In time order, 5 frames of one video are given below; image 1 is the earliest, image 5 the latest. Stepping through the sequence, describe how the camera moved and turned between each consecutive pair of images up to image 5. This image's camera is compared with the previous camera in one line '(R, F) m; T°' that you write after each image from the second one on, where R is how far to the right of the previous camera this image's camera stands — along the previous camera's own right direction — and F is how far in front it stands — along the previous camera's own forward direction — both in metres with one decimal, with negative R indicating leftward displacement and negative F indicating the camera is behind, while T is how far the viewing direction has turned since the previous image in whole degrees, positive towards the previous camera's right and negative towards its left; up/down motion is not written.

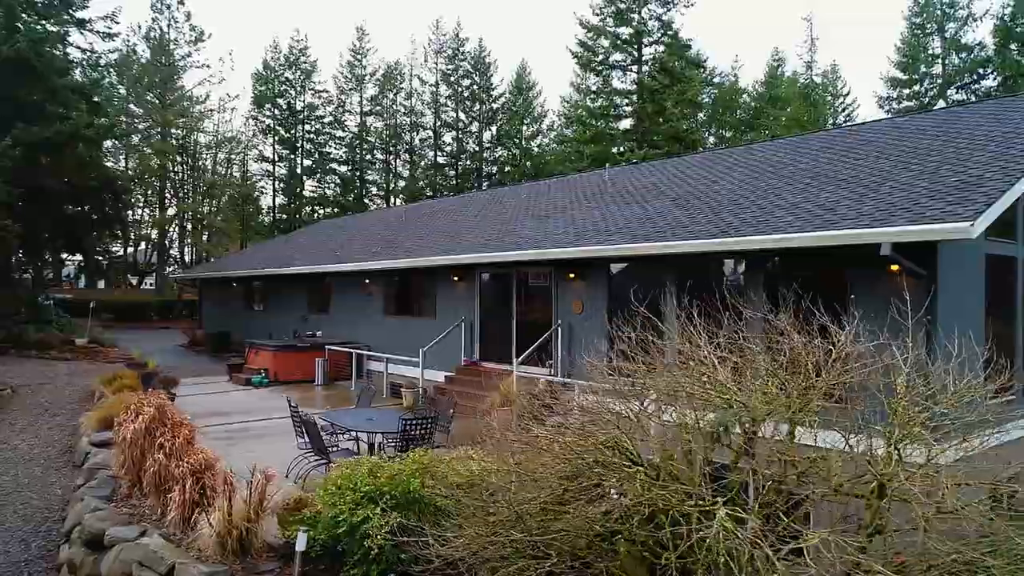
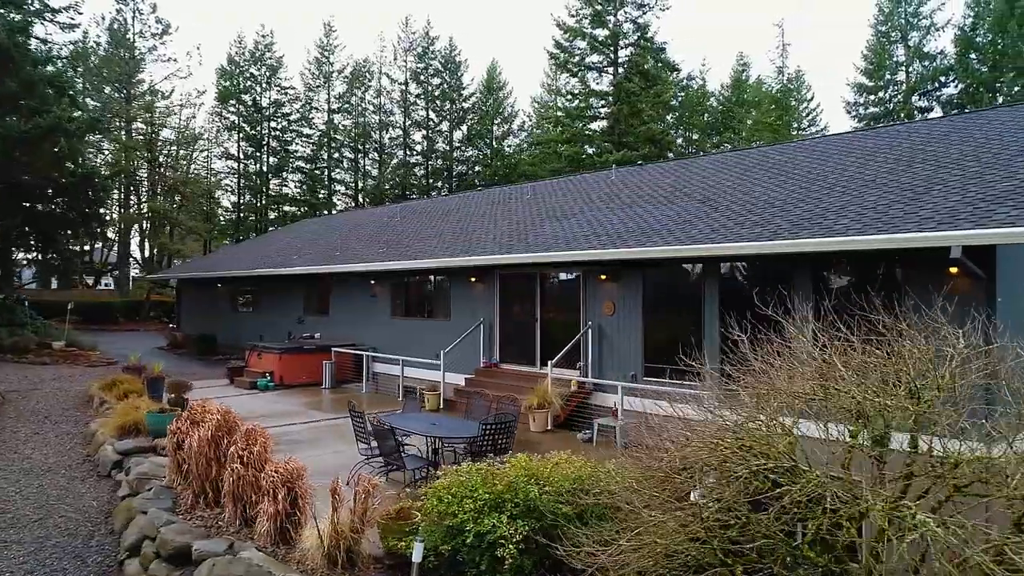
(-1.0, +0.1) m; +3°
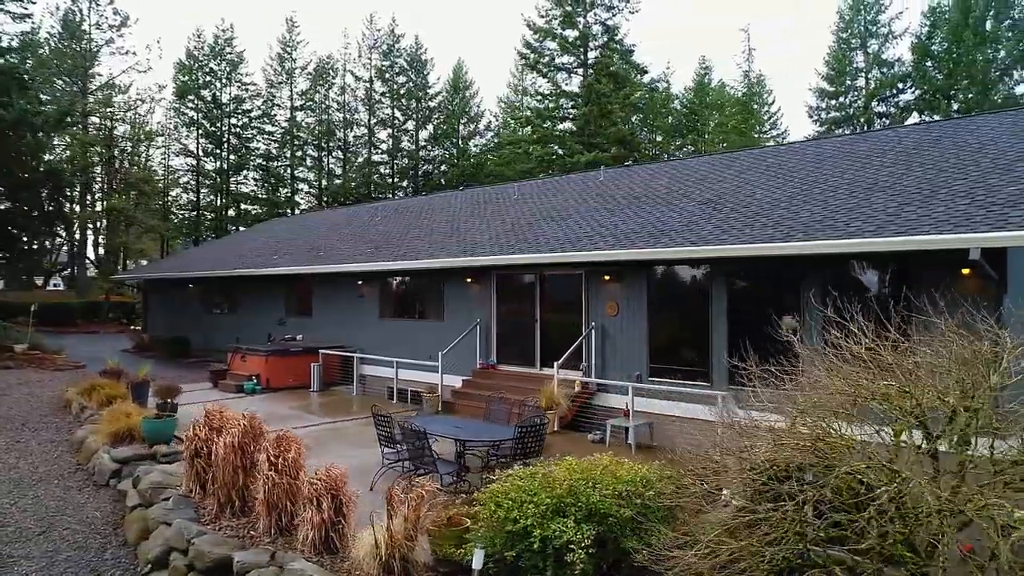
(-0.6, +0.1) m; +3°
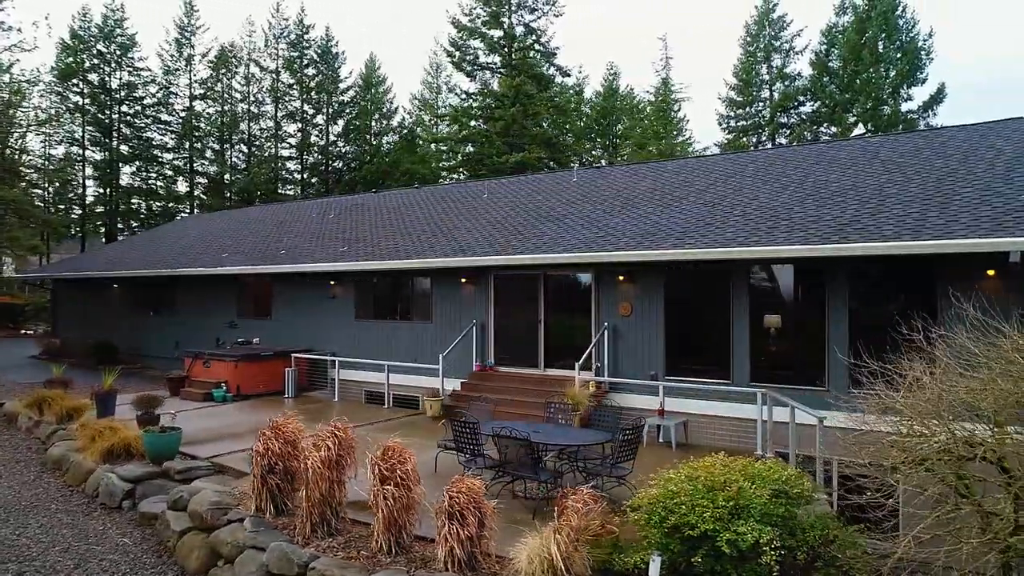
(-1.7, +0.3) m; +9°
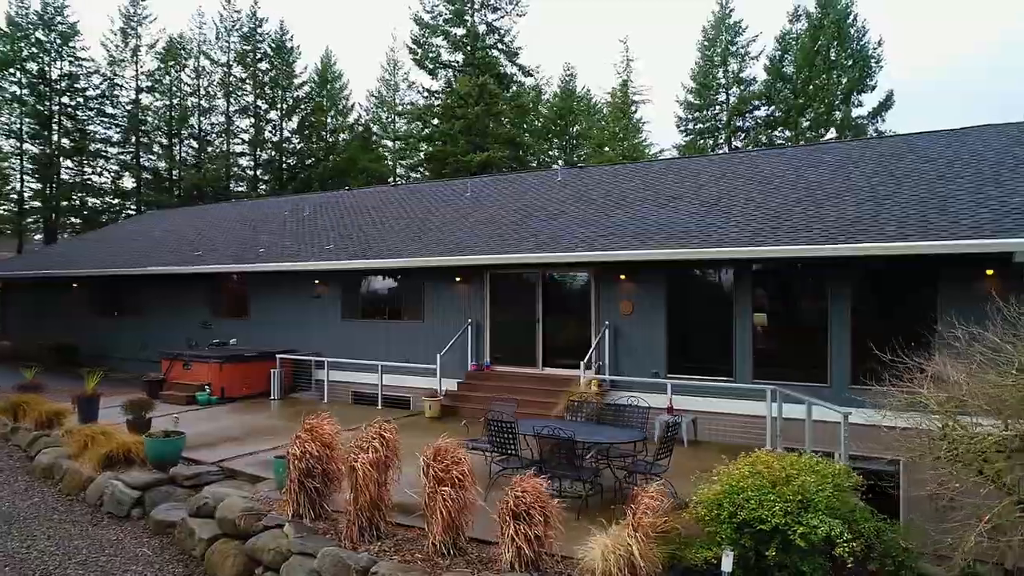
(-0.8, +0.1) m; +4°
